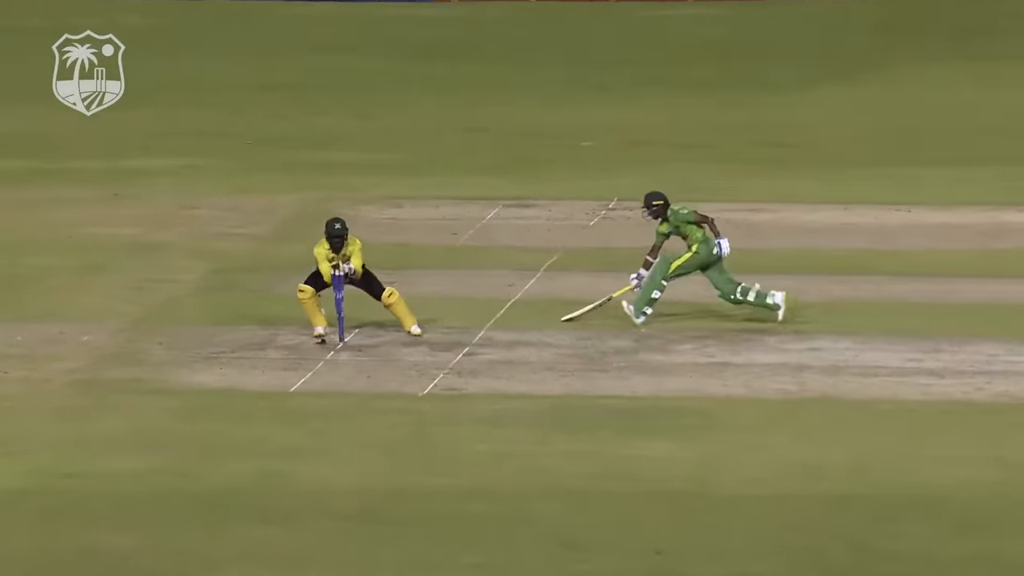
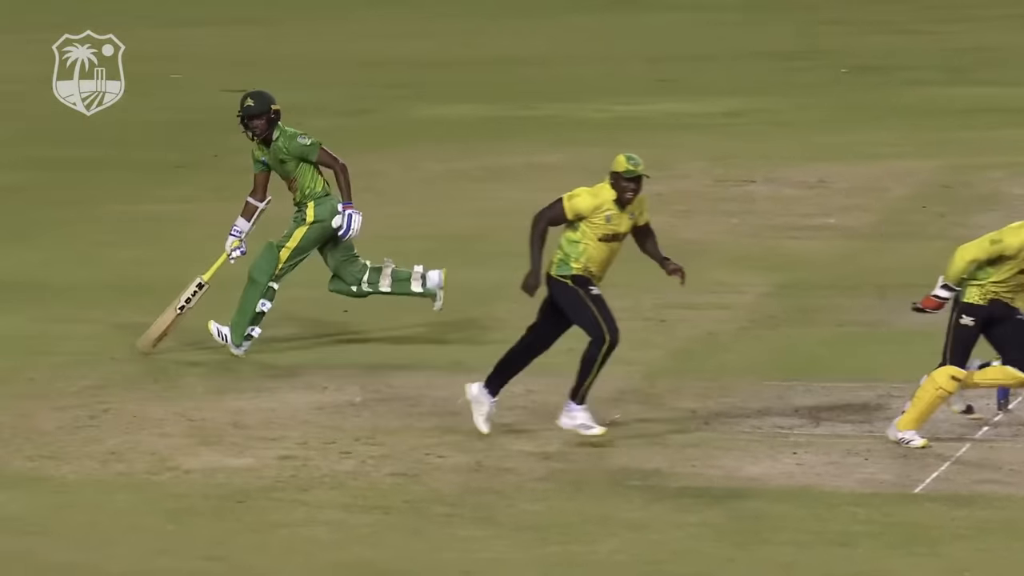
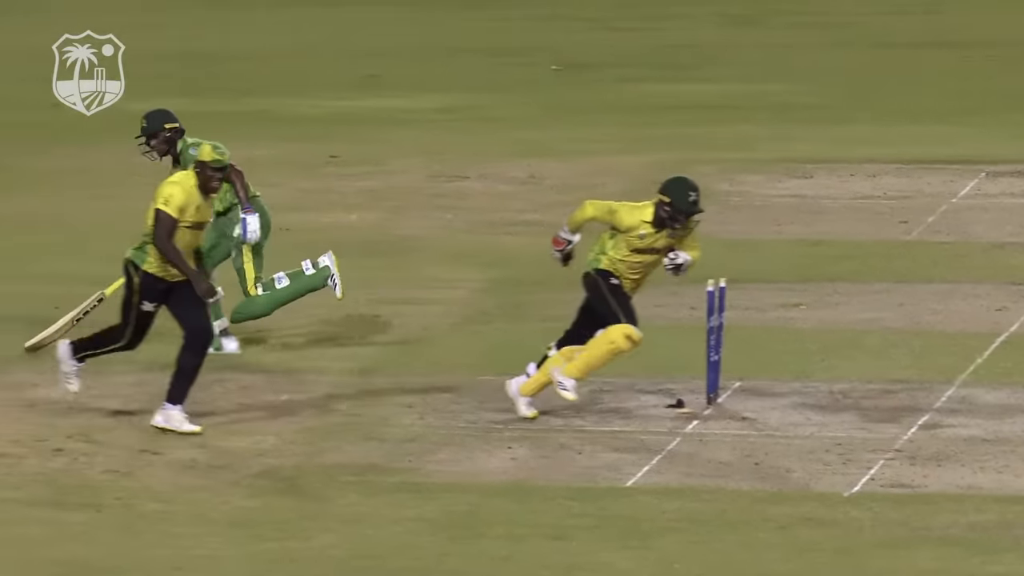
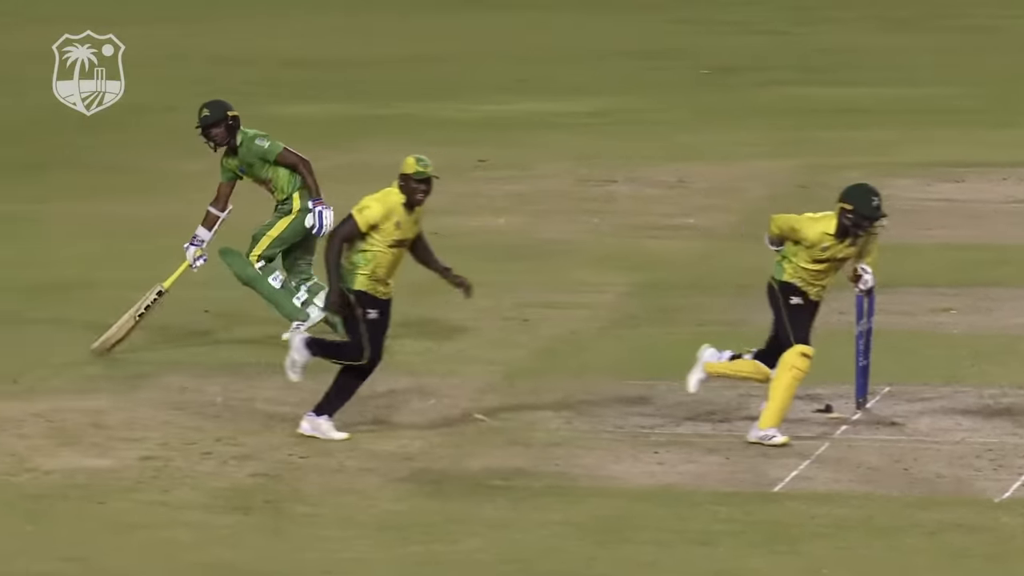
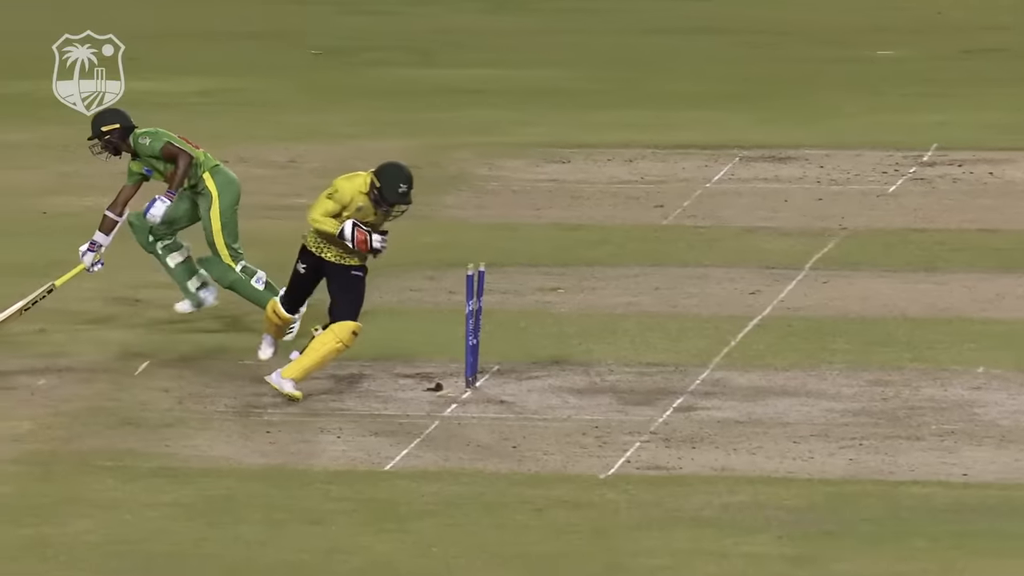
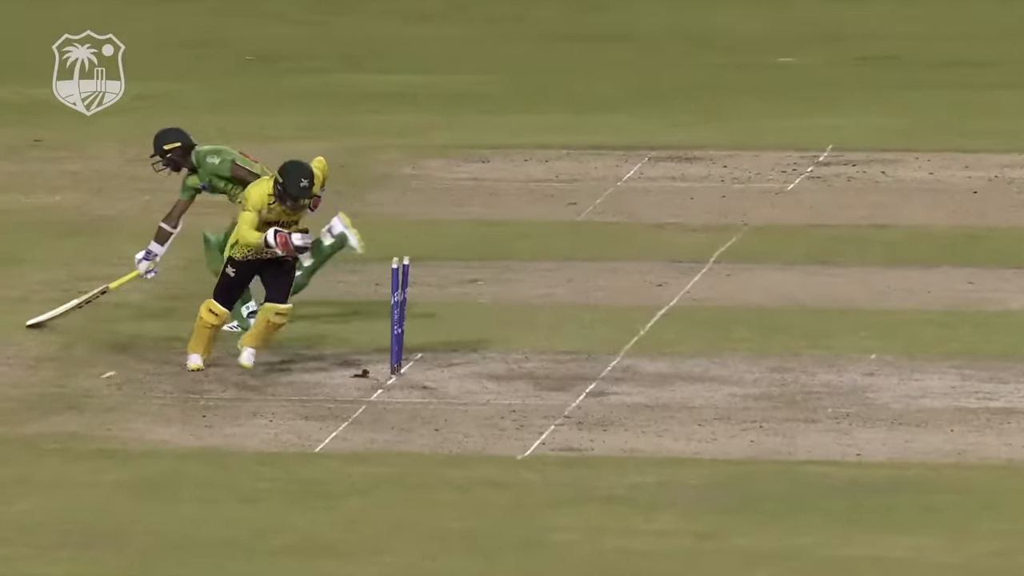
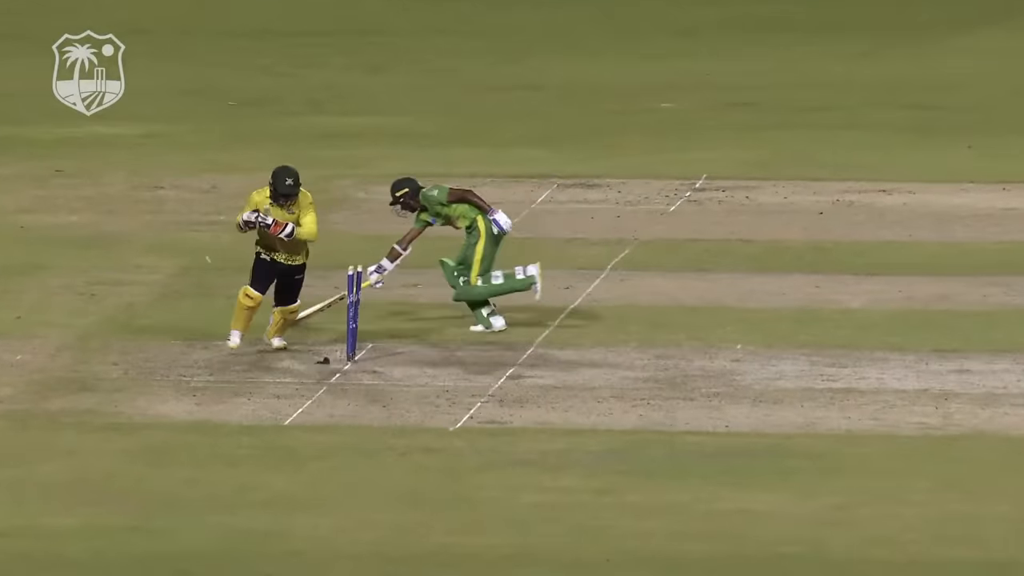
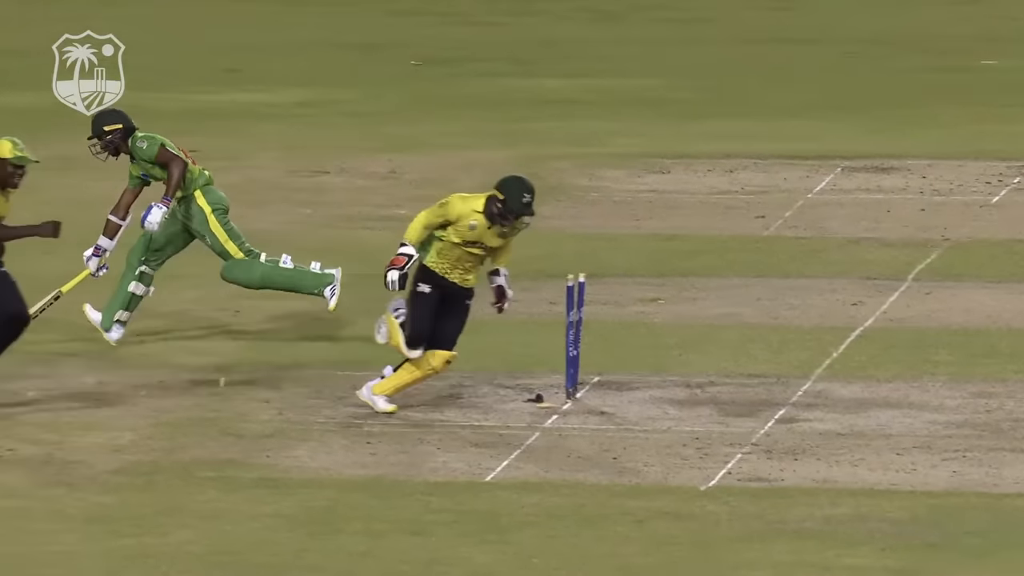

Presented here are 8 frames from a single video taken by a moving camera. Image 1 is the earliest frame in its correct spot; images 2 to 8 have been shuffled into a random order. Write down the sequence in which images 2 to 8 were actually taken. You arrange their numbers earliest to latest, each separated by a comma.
7, 6, 5, 8, 3, 4, 2
